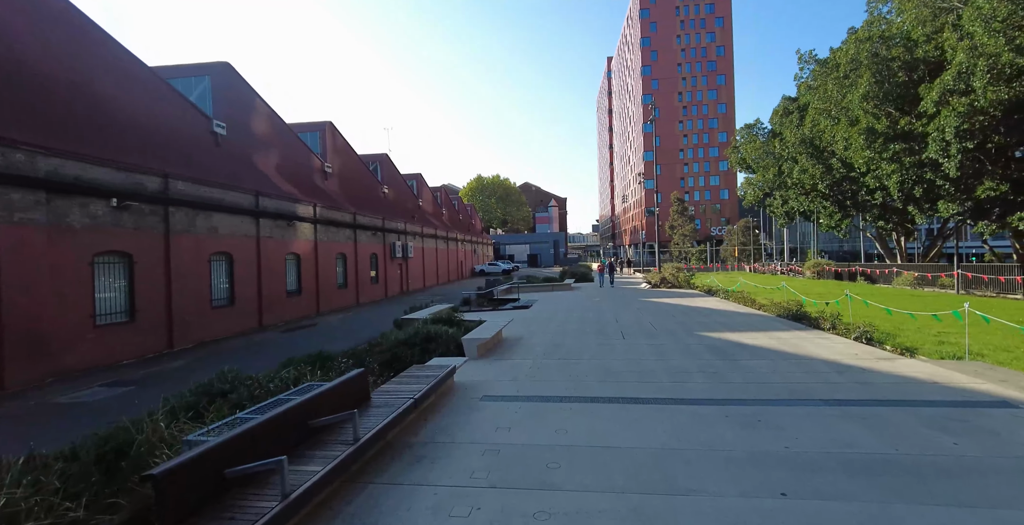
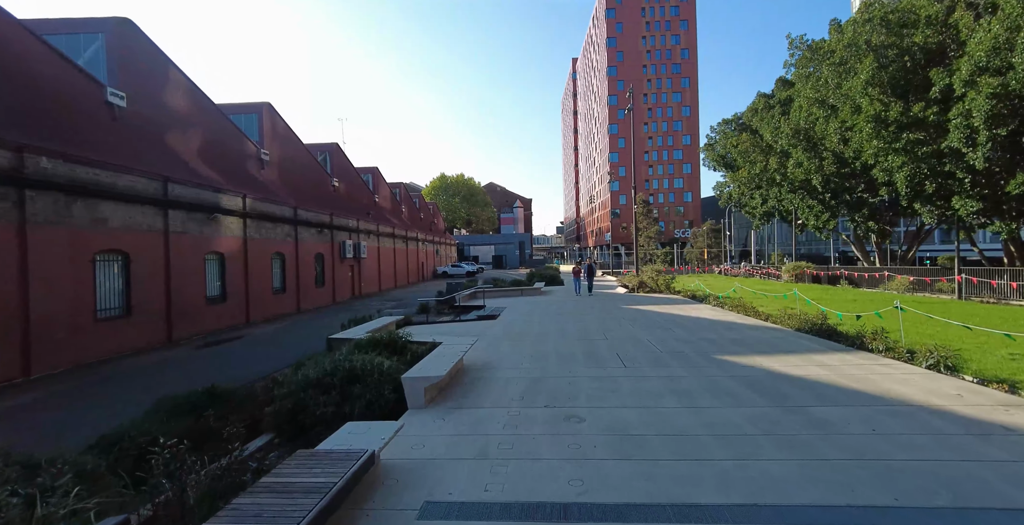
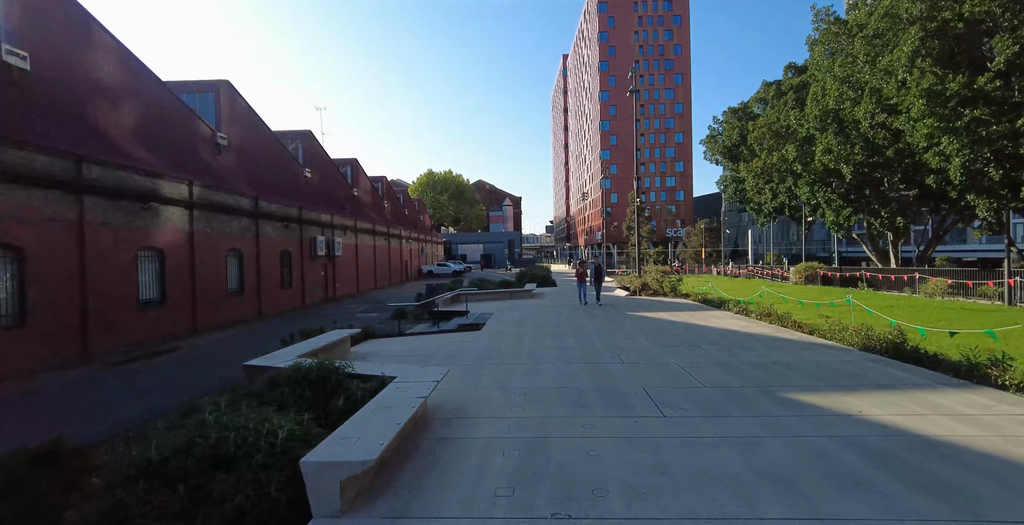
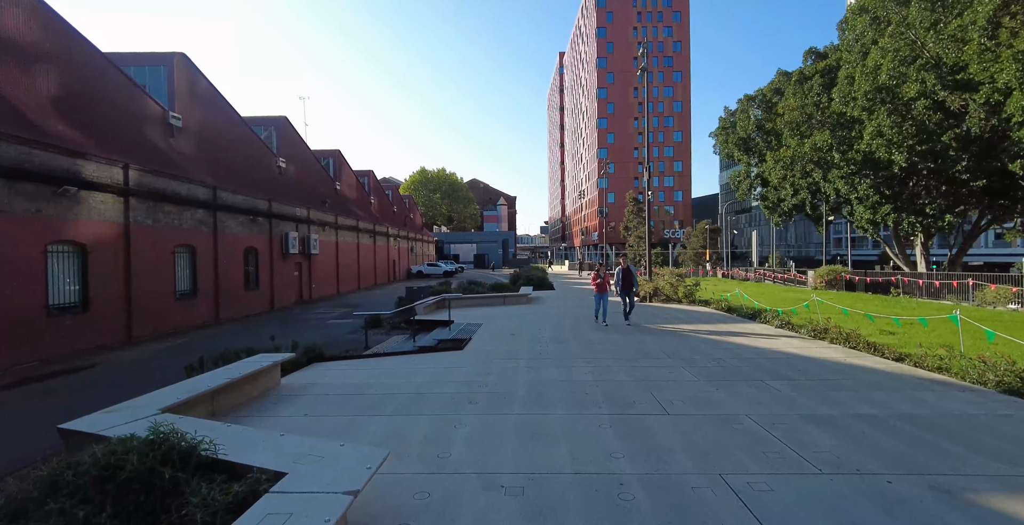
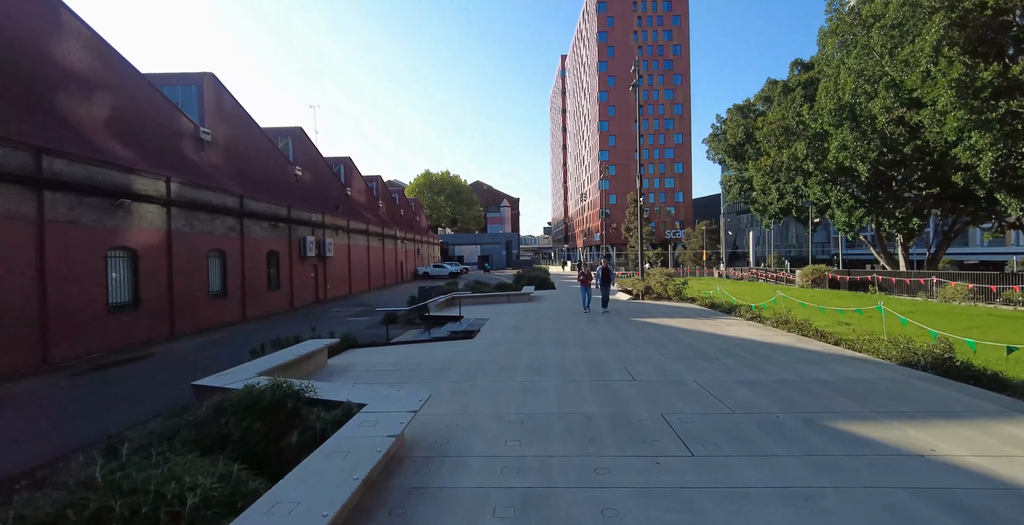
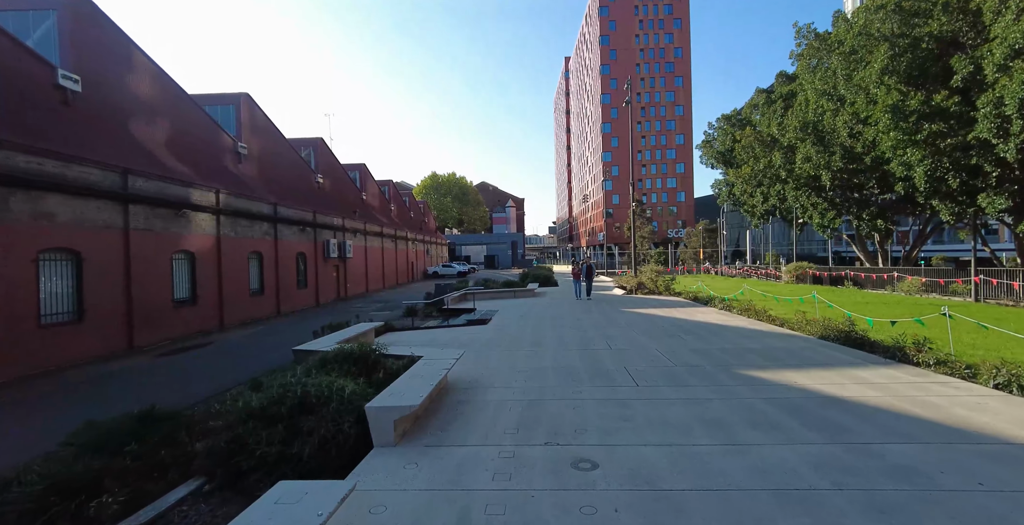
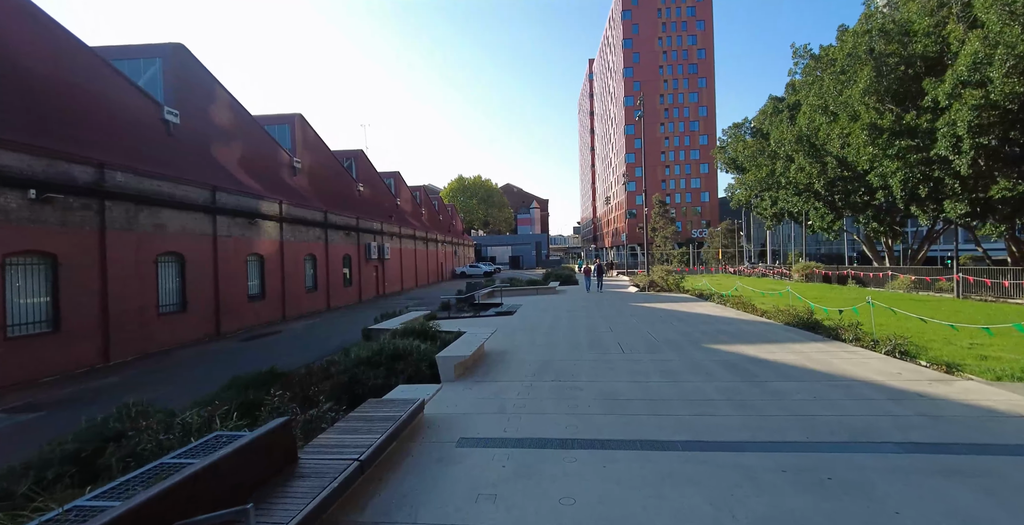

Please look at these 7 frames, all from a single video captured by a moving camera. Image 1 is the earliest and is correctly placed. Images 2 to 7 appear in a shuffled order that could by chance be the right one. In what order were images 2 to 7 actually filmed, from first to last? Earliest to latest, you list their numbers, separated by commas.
7, 2, 6, 3, 5, 4
